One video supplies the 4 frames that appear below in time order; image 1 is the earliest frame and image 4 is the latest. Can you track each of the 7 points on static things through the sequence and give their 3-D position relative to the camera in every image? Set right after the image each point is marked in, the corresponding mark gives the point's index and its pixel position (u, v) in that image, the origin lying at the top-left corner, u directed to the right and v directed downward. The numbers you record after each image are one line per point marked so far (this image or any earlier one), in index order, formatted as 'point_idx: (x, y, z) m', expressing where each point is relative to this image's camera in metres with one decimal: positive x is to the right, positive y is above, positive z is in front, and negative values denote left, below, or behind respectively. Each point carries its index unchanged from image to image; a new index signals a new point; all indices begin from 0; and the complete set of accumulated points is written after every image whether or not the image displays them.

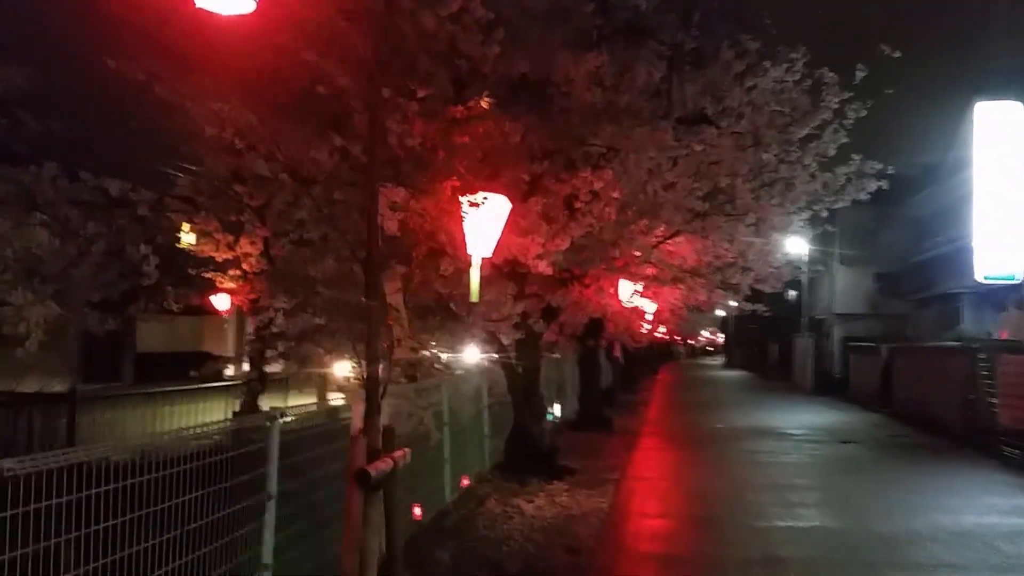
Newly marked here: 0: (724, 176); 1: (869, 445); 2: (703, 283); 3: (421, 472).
0: (+2.3, +1.2, +11.1) m
1: (+6.5, -2.9, +18.9) m
2: (+2.6, +0.1, +13.8) m
3: (-0.9, -1.8, +10.5) m
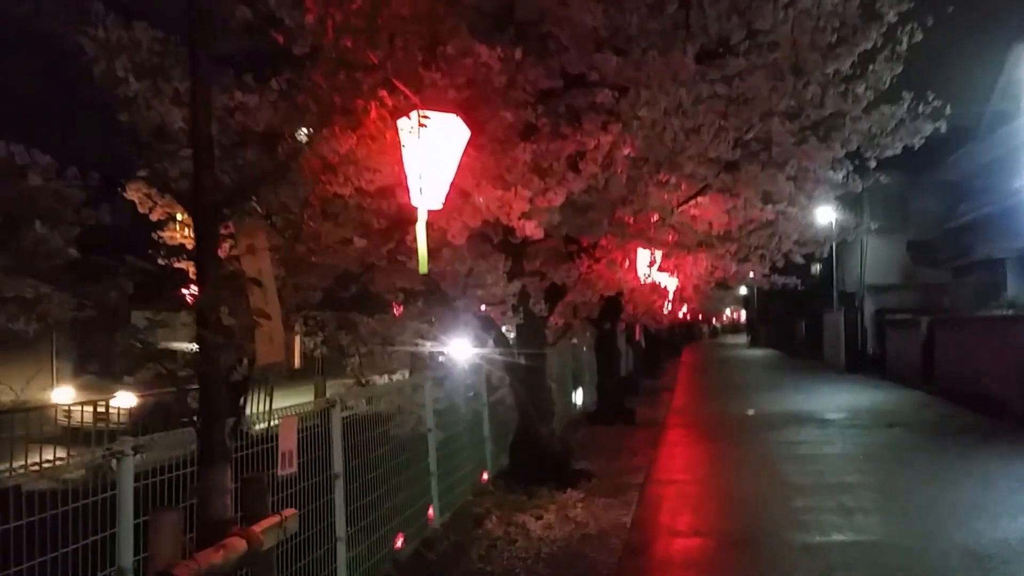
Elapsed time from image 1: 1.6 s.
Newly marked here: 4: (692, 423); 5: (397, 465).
0: (+2.1, +1.5, +9.1) m
1: (+6.7, -2.3, +16.9) m
2: (+2.6, +0.4, +11.8) m
3: (-0.9, -1.7, +8.6) m
4: (+3.2, -2.4, +18.8) m
5: (-0.9, -1.4, +8.5) m
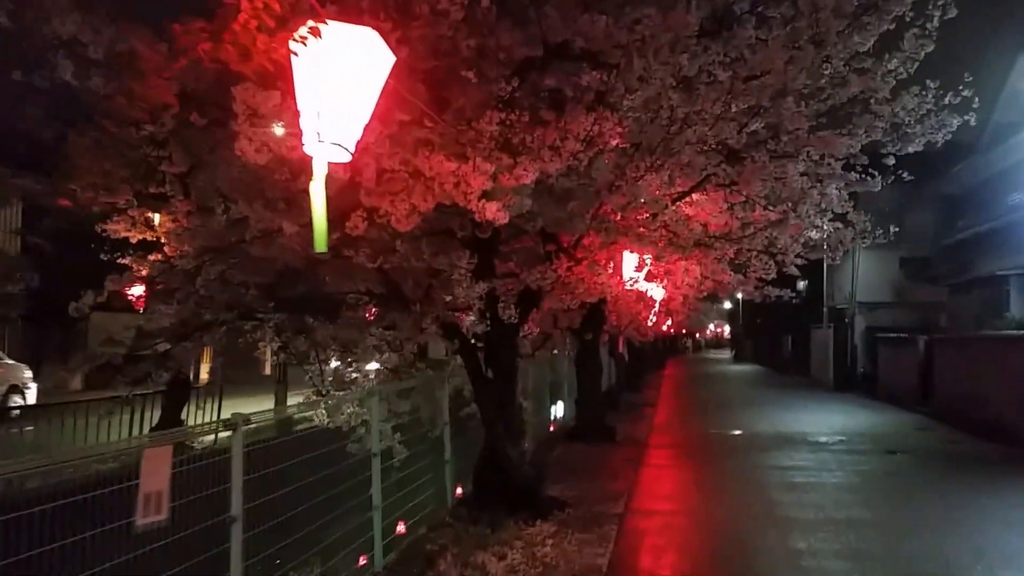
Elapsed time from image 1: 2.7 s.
0: (+1.9, +1.4, +7.9) m
1: (+6.2, -2.5, +15.6) m
2: (+2.3, +0.3, +10.5) m
3: (-1.2, -1.6, +7.2) m
4: (+2.7, -2.6, +17.5) m
5: (-1.2, -1.4, +7.1) m
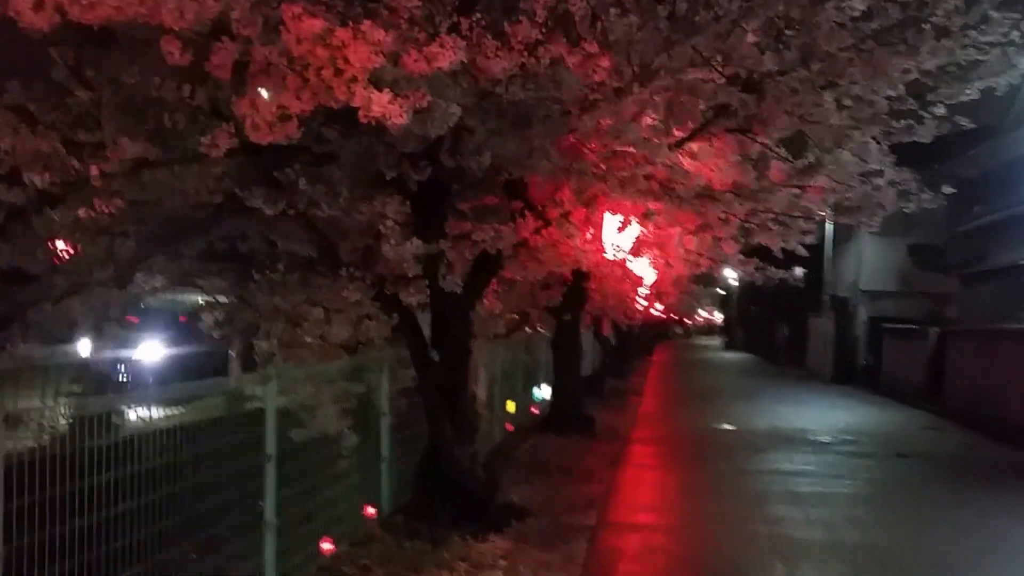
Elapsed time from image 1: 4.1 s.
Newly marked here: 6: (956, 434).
0: (+1.6, +1.6, +6.0) m
1: (+5.8, -2.3, +13.9) m
2: (+1.9, +0.5, +8.7) m
3: (-1.6, -1.4, +5.4) m
4: (+2.3, -2.3, +15.7) m
5: (-1.6, -1.2, +5.3) m
6: (+7.5, -2.5, +17.7) m
